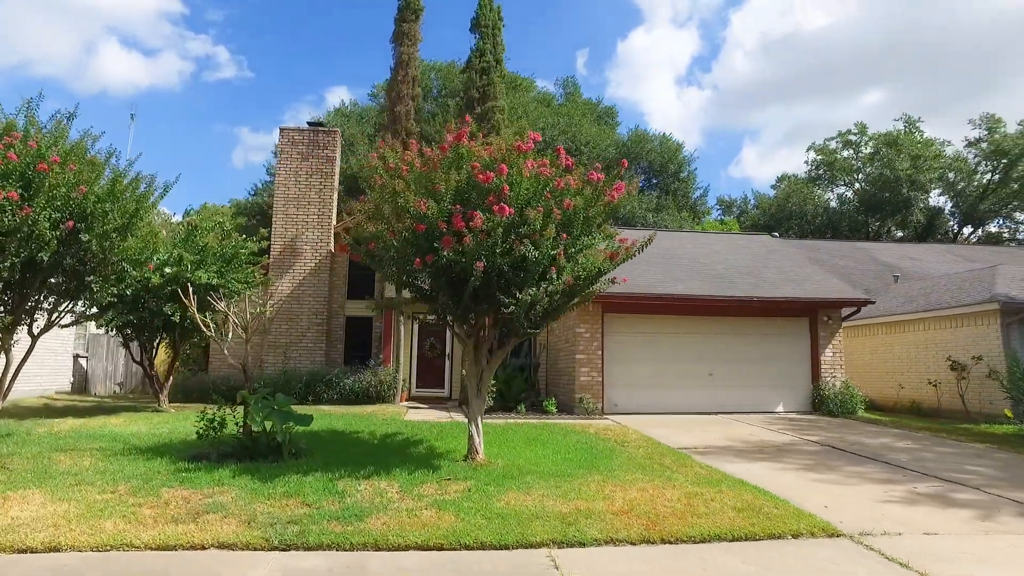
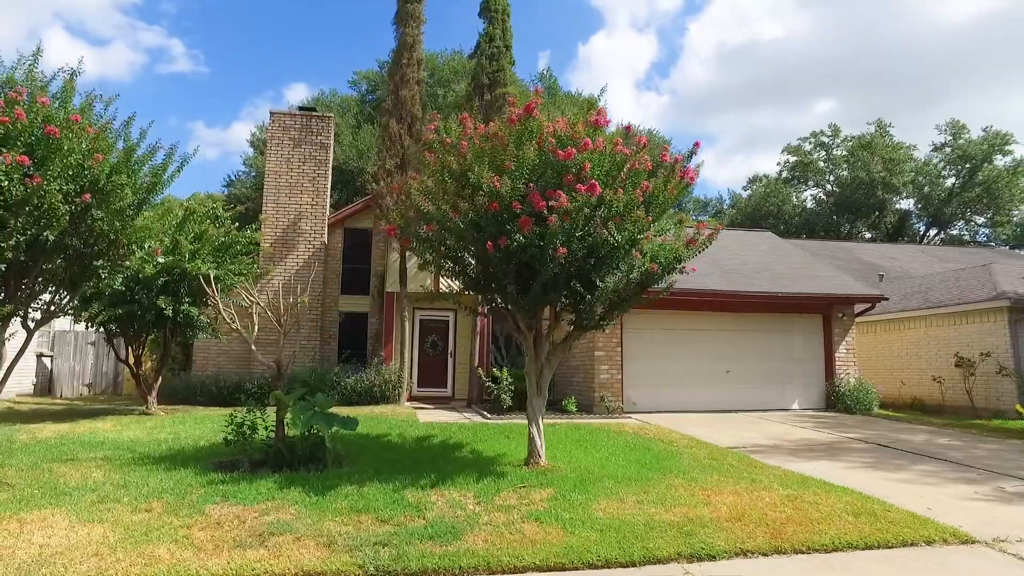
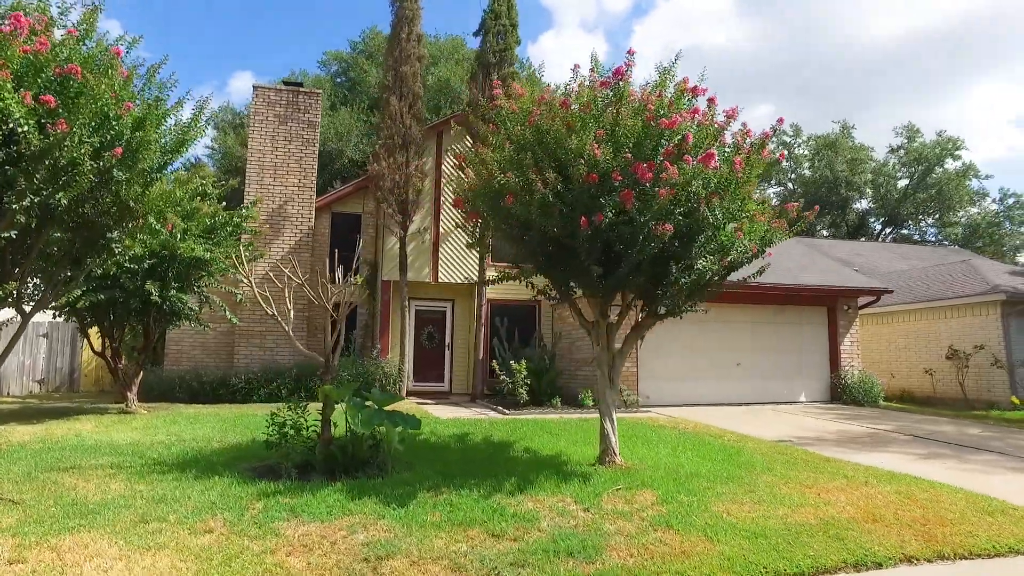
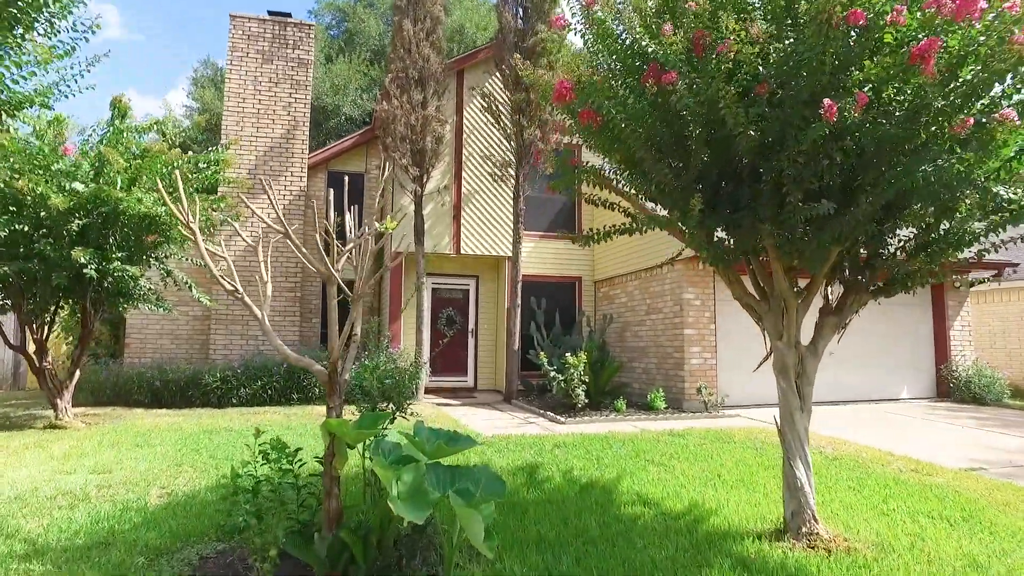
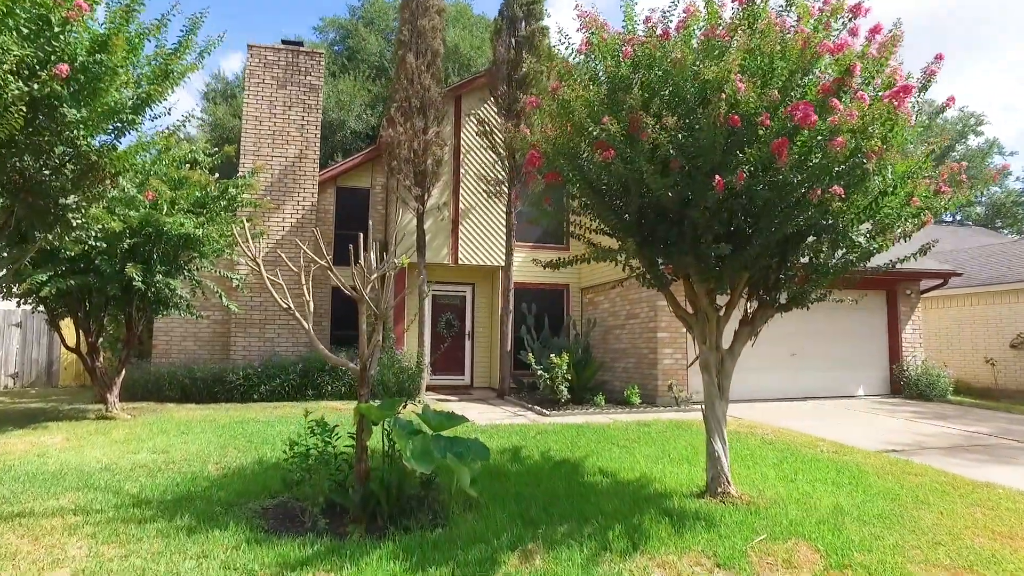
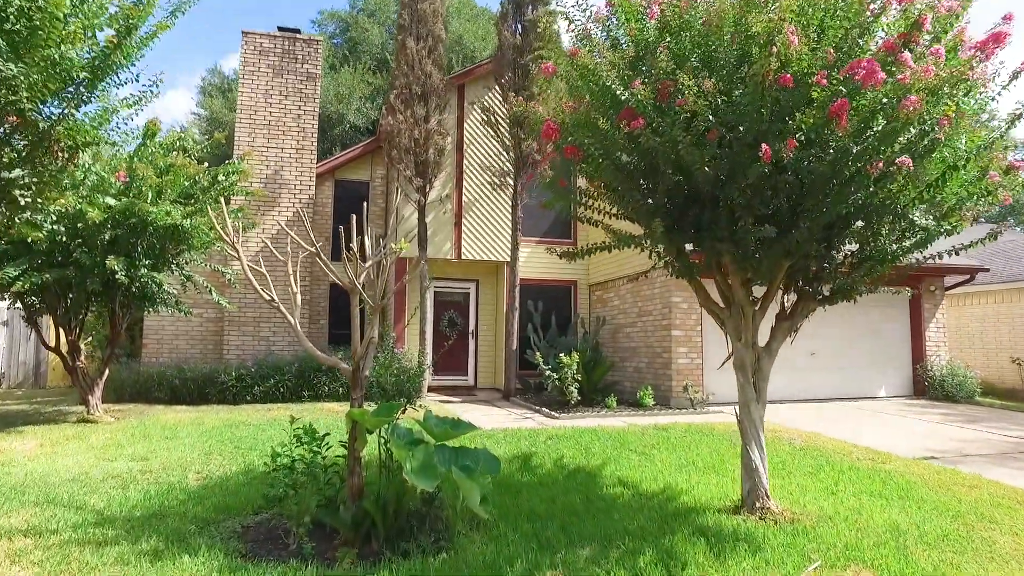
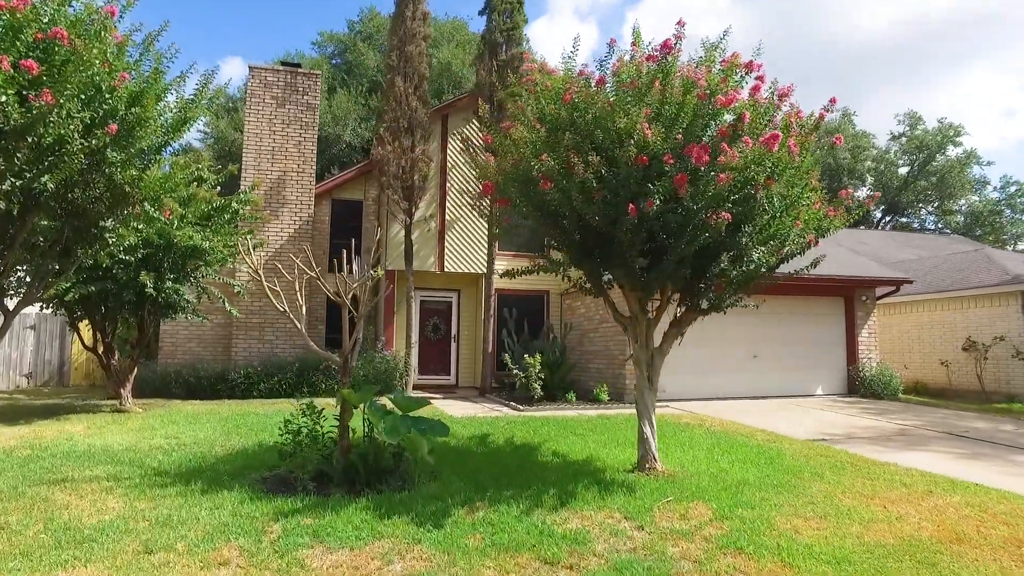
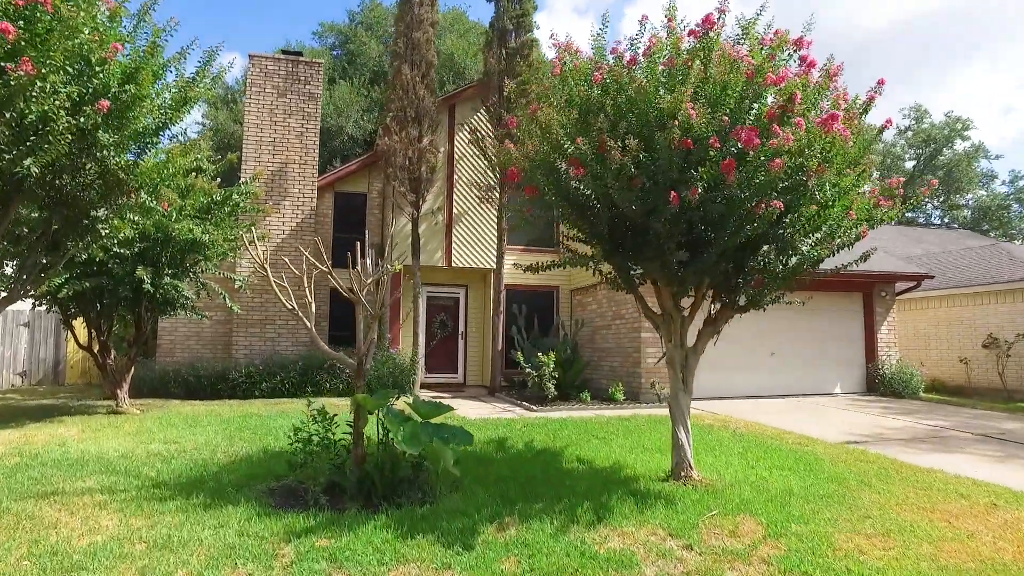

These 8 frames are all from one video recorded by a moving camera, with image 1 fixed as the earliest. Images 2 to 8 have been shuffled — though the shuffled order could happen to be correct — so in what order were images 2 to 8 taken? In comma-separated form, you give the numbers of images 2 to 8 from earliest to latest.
2, 3, 7, 8, 5, 6, 4
